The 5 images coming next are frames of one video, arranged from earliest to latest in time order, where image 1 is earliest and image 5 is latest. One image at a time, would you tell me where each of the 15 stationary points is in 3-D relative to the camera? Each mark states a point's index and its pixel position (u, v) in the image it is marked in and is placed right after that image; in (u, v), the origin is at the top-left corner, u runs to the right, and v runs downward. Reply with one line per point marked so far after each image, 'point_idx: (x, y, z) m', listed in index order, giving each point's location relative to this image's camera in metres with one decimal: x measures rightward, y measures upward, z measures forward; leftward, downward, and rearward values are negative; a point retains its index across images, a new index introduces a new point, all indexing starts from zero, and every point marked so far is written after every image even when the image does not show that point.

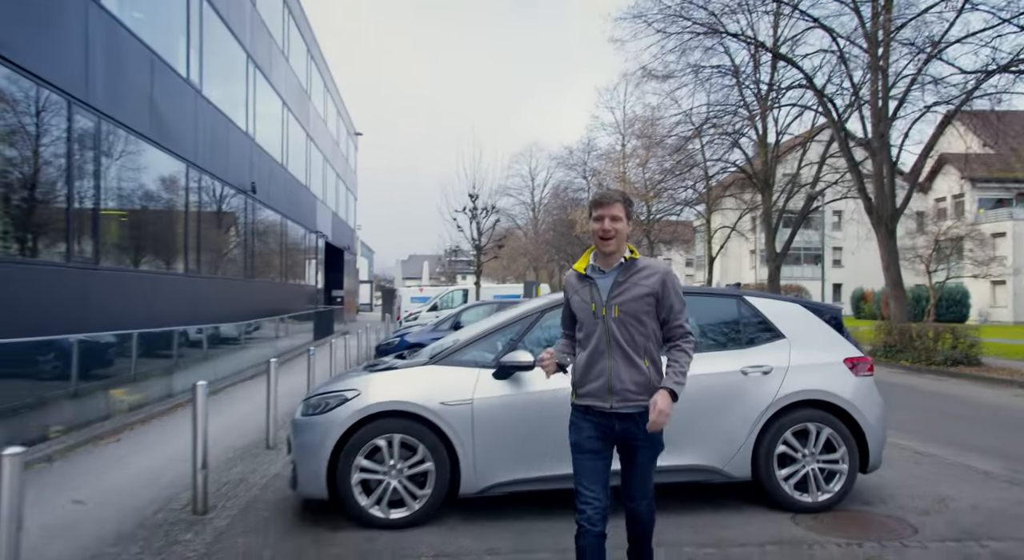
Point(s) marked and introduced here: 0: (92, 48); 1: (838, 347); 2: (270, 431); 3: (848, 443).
0: (-6.8, +3.8, +9.5) m
1: (+1.9, -0.4, +3.5) m
2: (-2.6, -1.6, +6.2) m
3: (+1.9, -0.9, +3.4) m
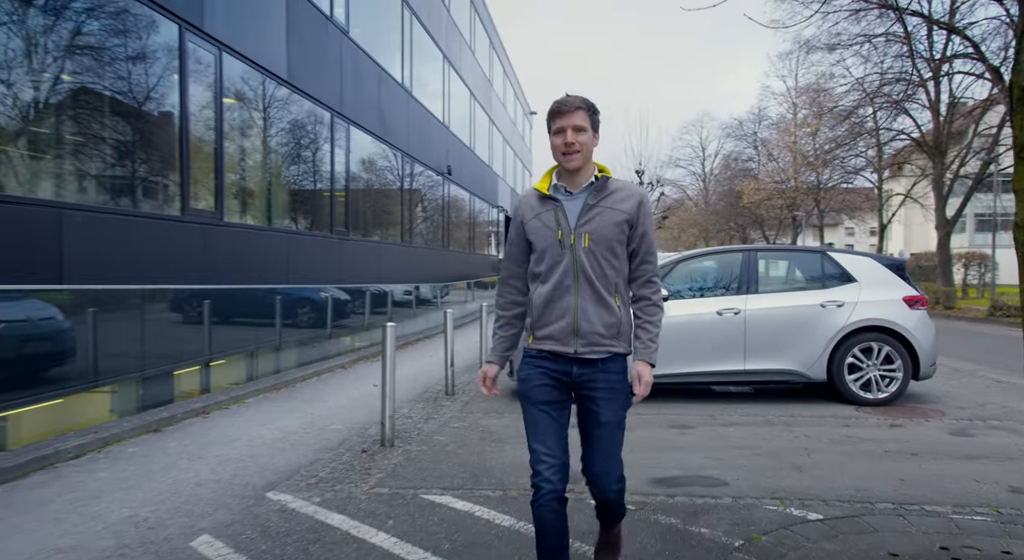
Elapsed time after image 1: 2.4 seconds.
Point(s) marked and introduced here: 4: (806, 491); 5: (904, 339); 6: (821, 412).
0: (-3.6, +4.5, +12.7) m
1: (+3.1, -0.1, +4.7) m
2: (-0.5, -1.1, +8.6) m
3: (+3.0, -0.6, +4.6) m
4: (+1.5, -1.1, +3.0) m
5: (+3.1, -0.5, +4.6) m
6: (+2.3, -1.0, +4.5) m
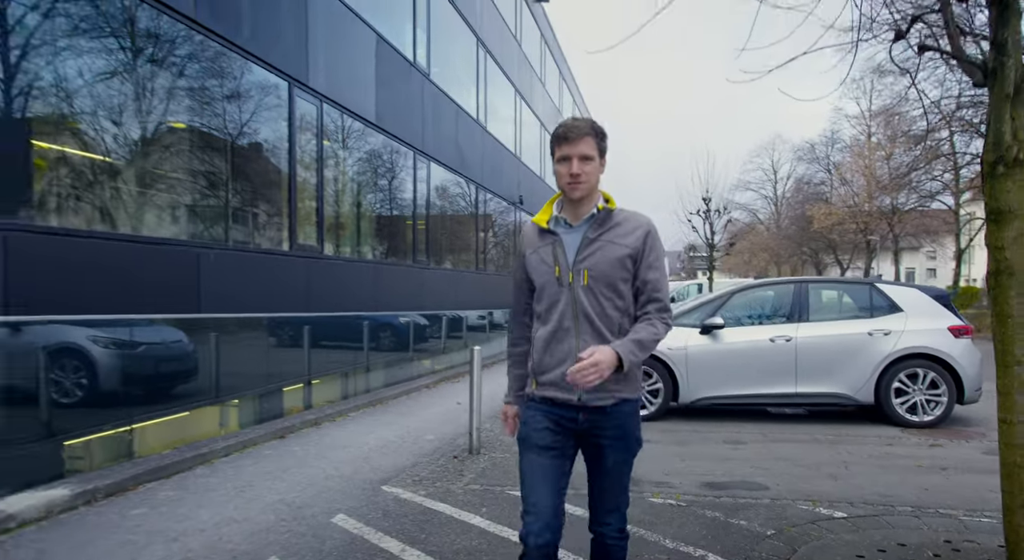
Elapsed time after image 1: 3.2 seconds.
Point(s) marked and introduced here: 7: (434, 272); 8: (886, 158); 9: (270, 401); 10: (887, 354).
0: (-2.0, +3.9, +13.9) m
1: (+3.8, -0.3, +5.0) m
2: (+0.6, -1.5, +9.3) m
3: (+3.6, -0.9, +4.9) m
4: (+1.9, -1.3, +3.5) m
5: (+3.7, -0.7, +4.9) m
6: (+2.9, -1.3, +4.8) m
7: (-1.9, +0.2, +14.4) m
8: (+10.9, +3.5, +17.1) m
9: (-3.1, -1.5, +7.5) m
10: (+3.2, -0.6, +5.0) m
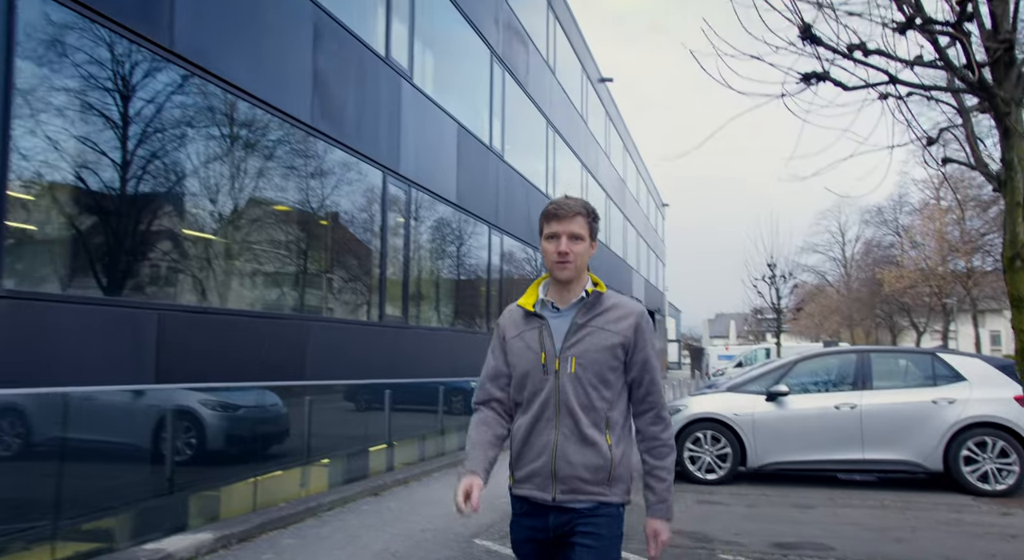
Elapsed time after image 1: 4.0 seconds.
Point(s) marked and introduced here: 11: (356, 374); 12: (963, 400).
0: (-0.3, +2.2, +15.0) m
1: (+4.4, -1.0, +5.2) m
2: (+1.8, -2.6, +9.6) m
3: (+4.3, -1.5, +5.0) m
4: (+2.5, -1.8, +3.8) m
5: (+4.3, -1.3, +5.0) m
6: (+3.6, -1.9, +5.0) m
7: (-0.2, -1.5, +15.1) m
8: (+12.8, +1.8, +16.8) m
9: (-2.1, -2.5, +8.2) m
10: (+3.9, -1.3, +5.2) m
11: (-2.3, -1.4, +9.2) m
12: (+4.0, -1.1, +5.3) m
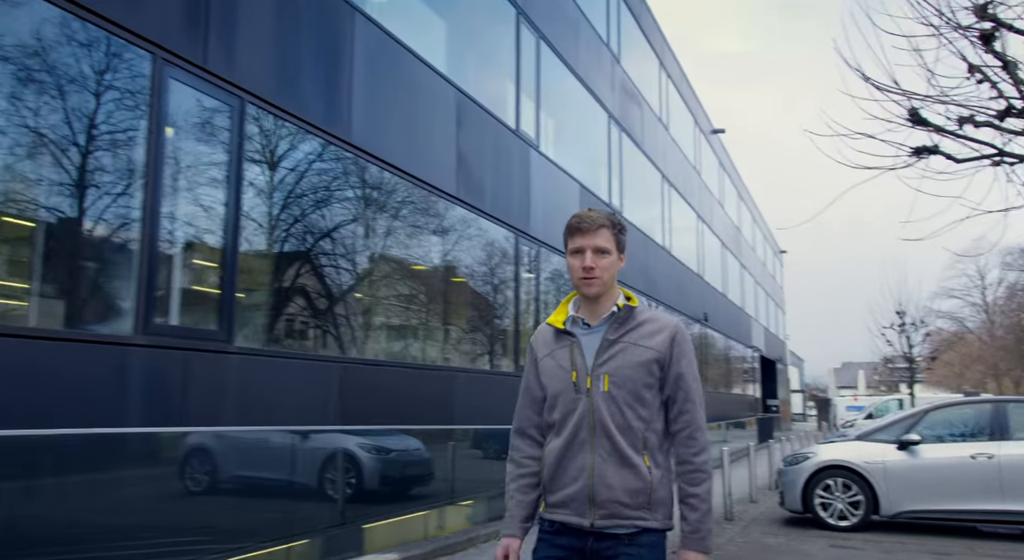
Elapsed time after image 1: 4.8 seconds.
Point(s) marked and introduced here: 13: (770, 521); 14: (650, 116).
0: (+2.7, +0.9, +15.9) m
1: (+5.7, -1.4, +5.1) m
2: (+3.9, -3.5, +9.7) m
3: (+5.6, -1.9, +4.9) m
4: (+3.6, -2.2, +4.0) m
5: (+5.6, -1.8, +4.9) m
6: (+4.9, -2.3, +5.0) m
7: (+3.0, -2.9, +15.6) m
8: (+16.0, +0.6, +15.2) m
9: (-0.1, -3.4, +9.1) m
10: (+5.2, -1.7, +5.2) m
11: (-0.2, -2.4, +10.2) m
12: (+5.4, -1.5, +5.2) m
13: (+3.4, -3.2, +7.7) m
14: (+4.4, +5.3, +19.2) m
